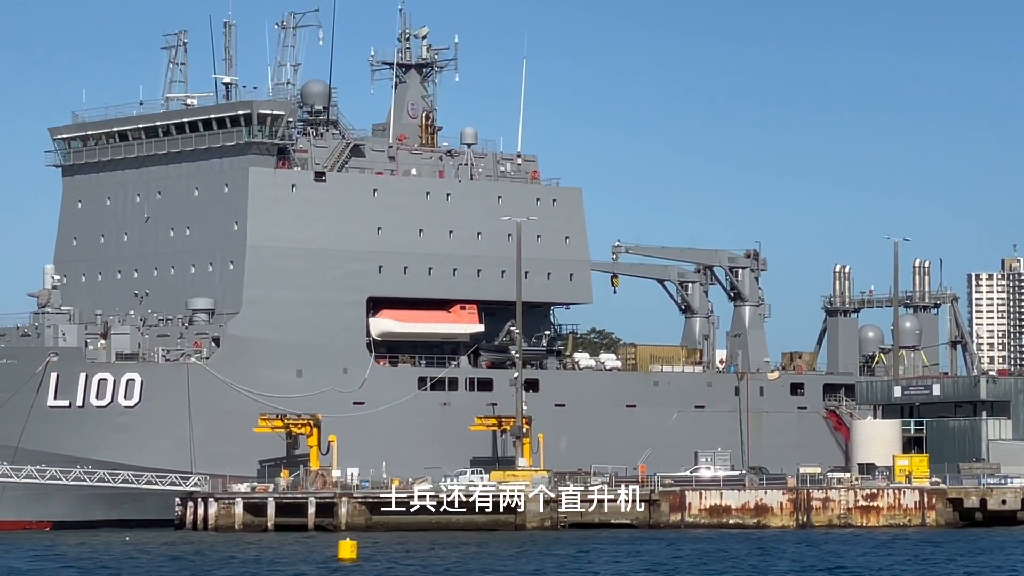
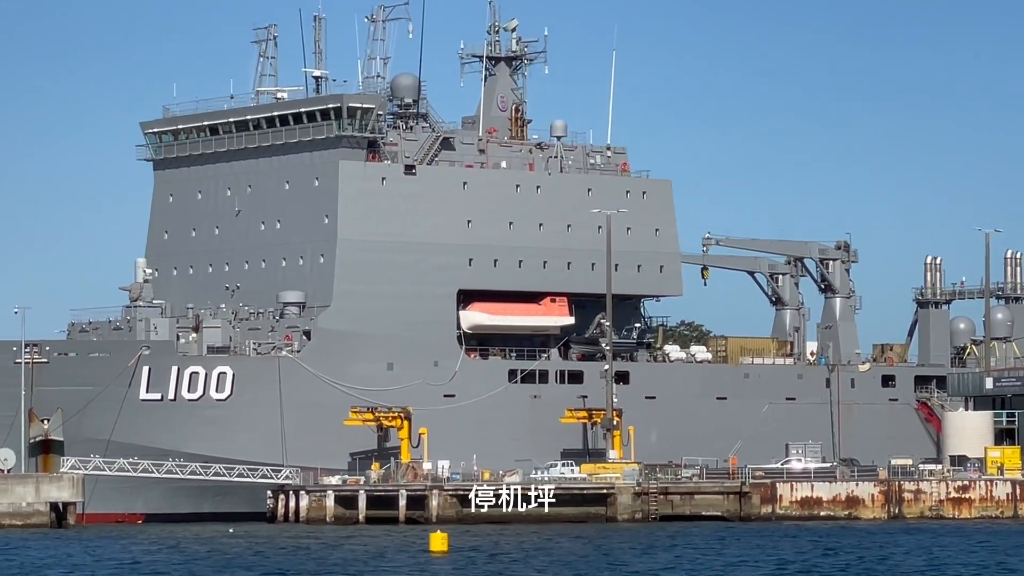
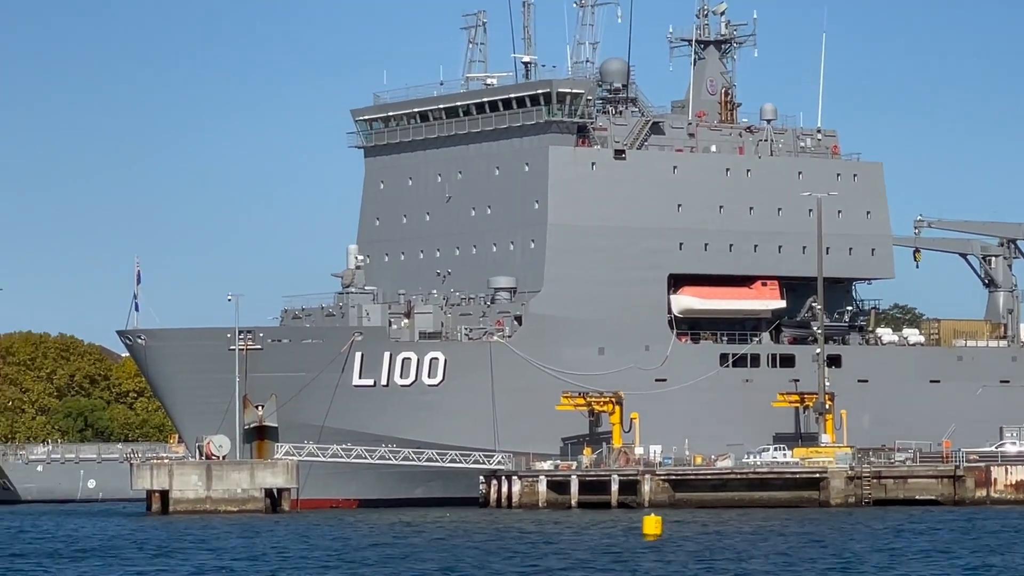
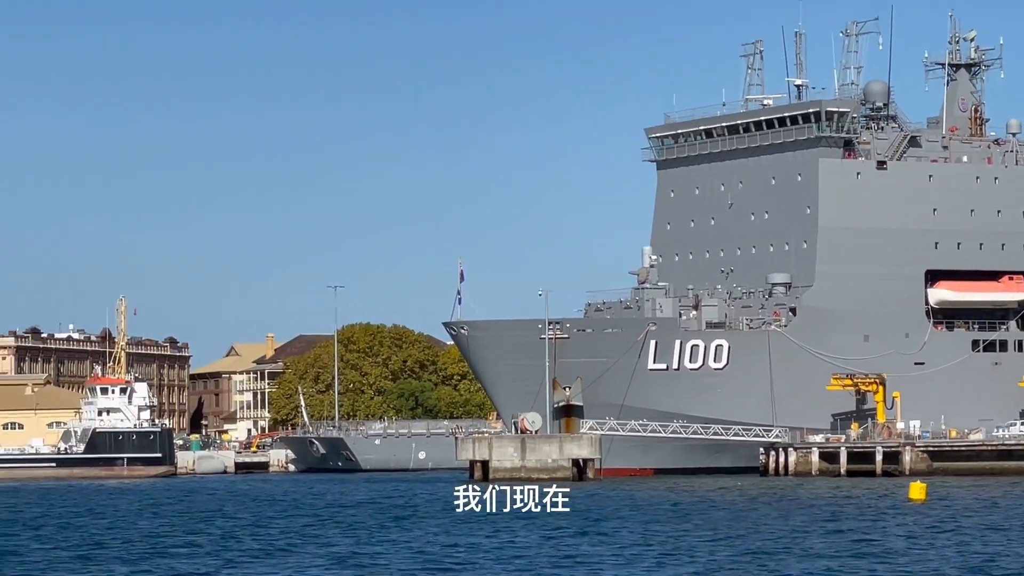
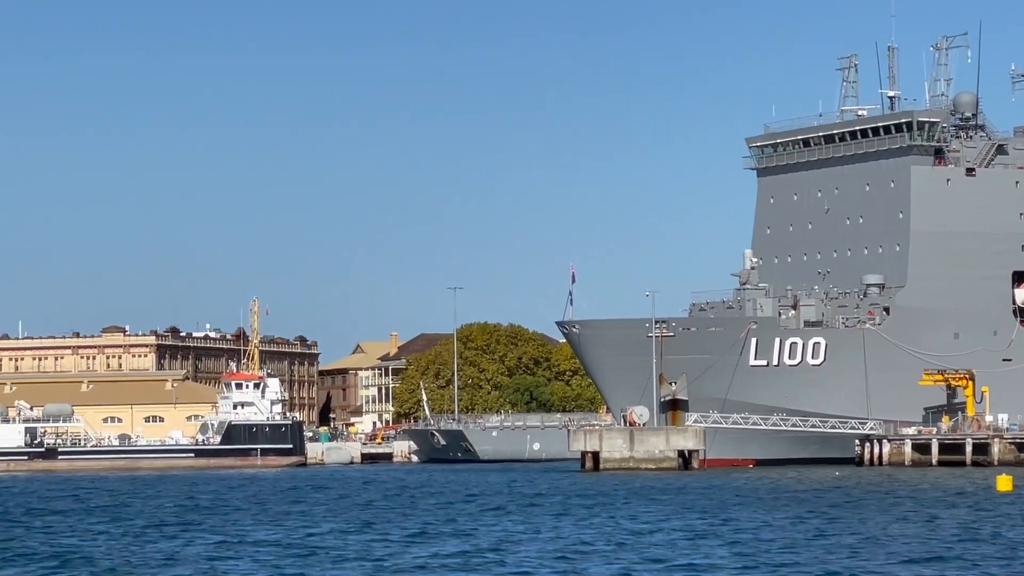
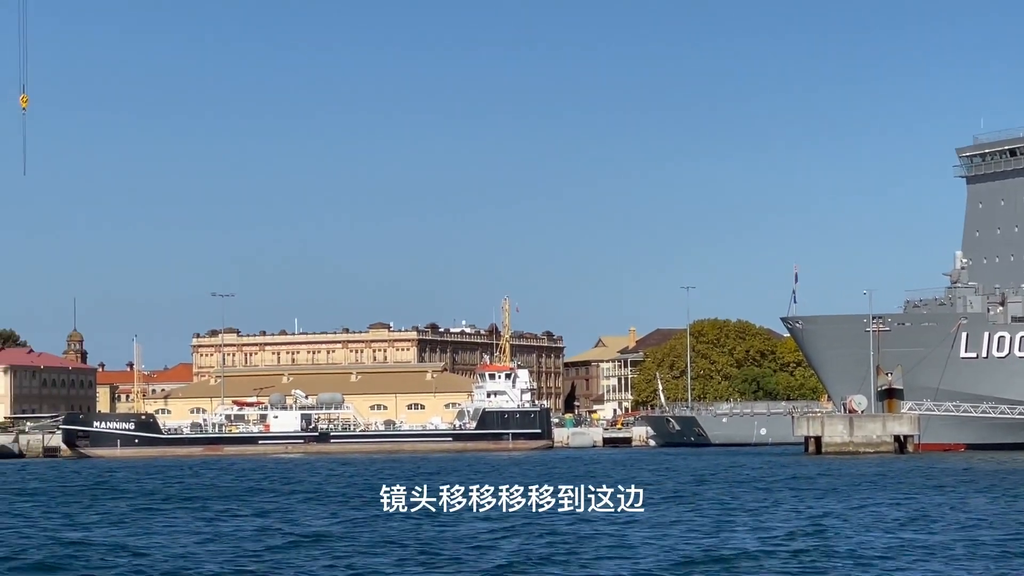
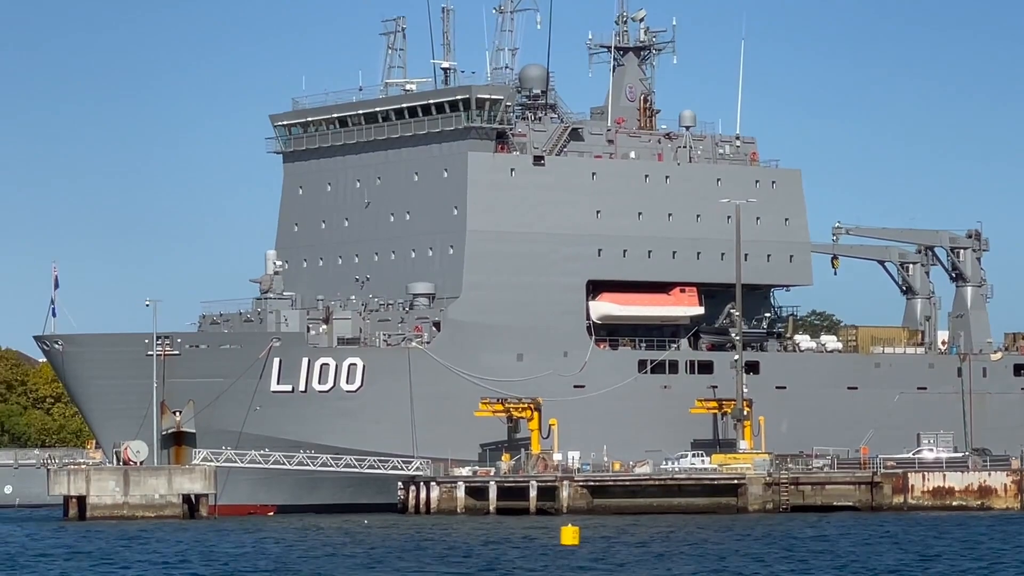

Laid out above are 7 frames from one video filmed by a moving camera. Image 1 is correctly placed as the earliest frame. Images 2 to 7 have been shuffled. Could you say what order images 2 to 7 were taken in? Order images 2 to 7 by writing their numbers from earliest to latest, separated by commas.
2, 7, 3, 4, 5, 6
